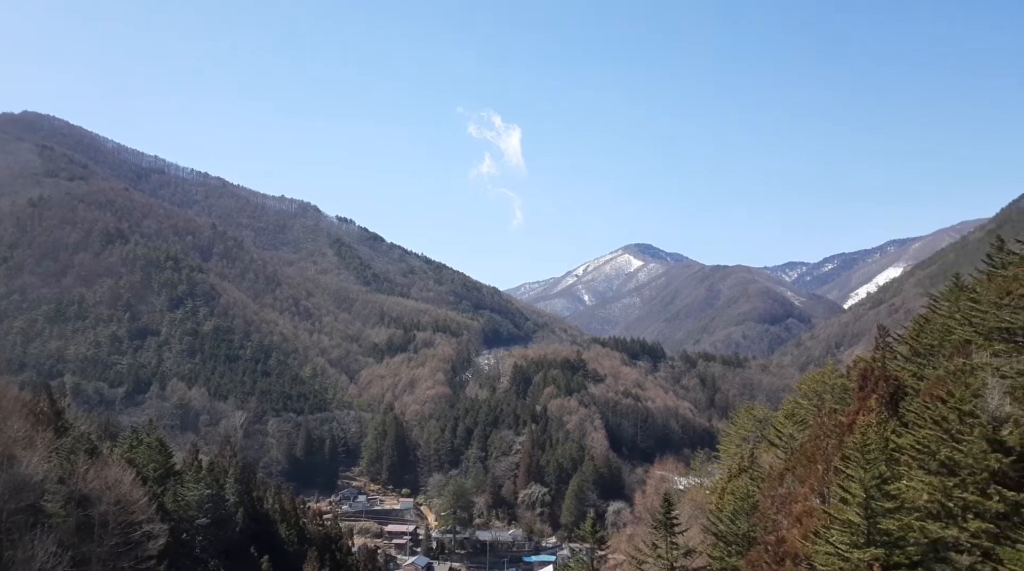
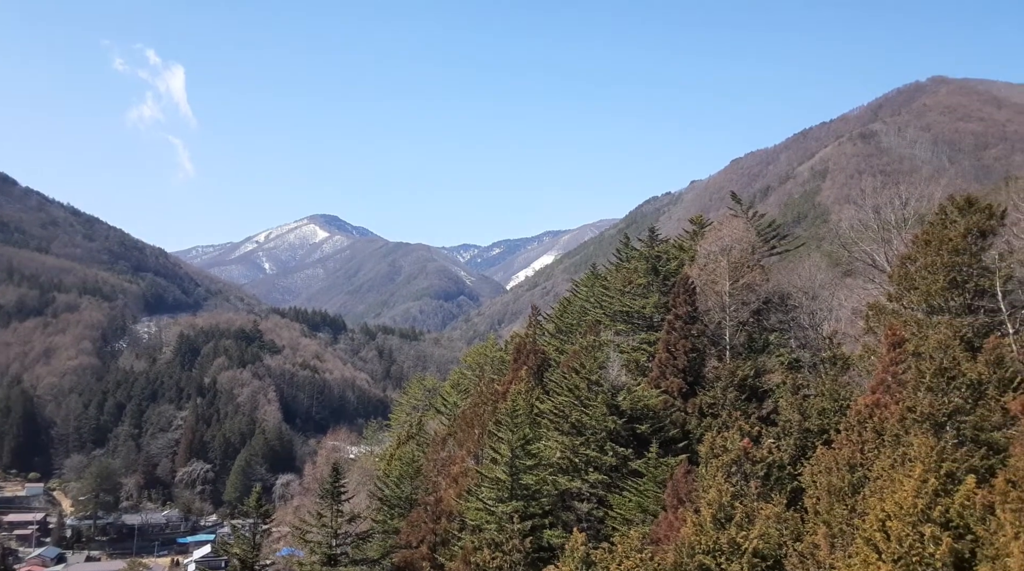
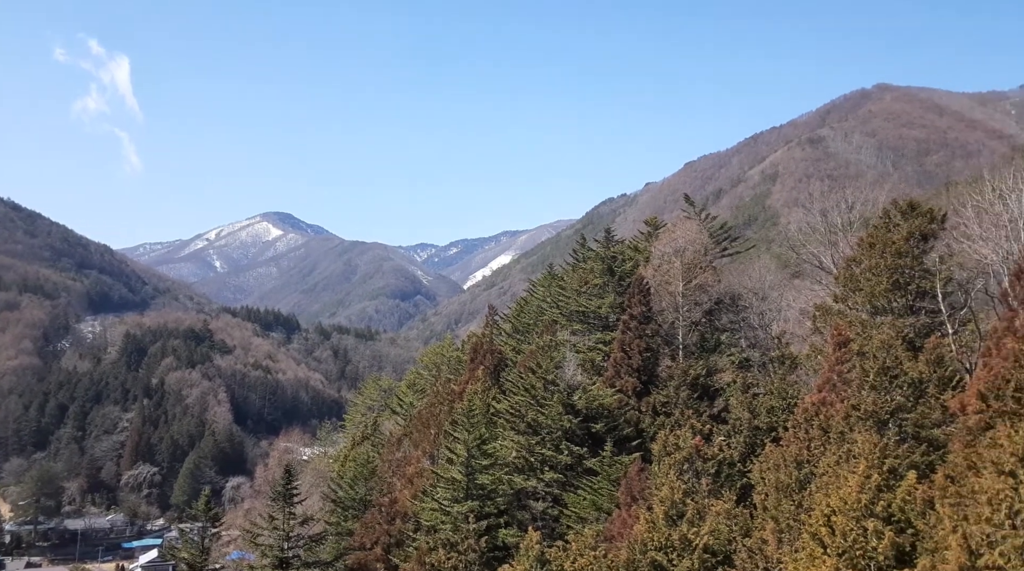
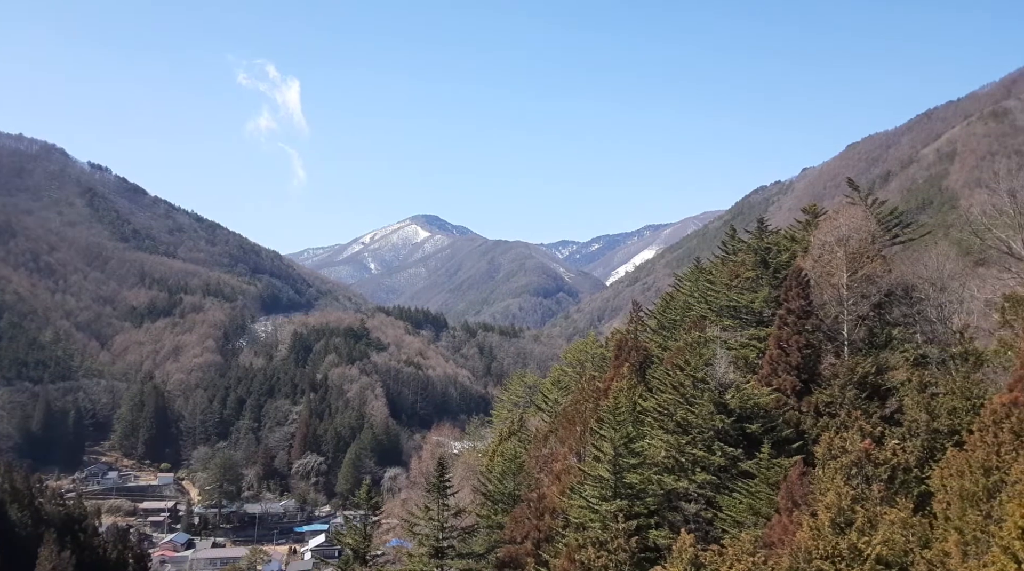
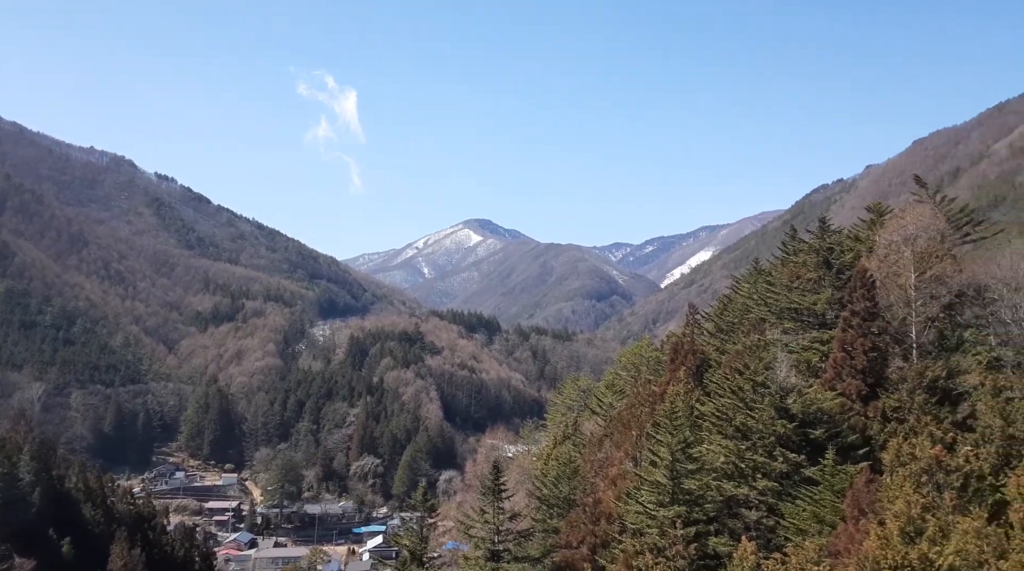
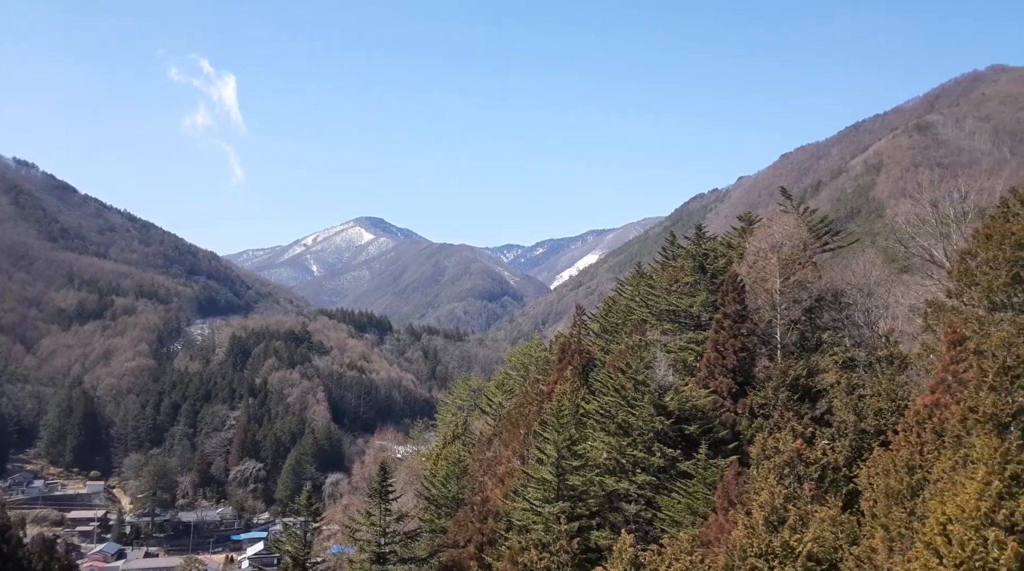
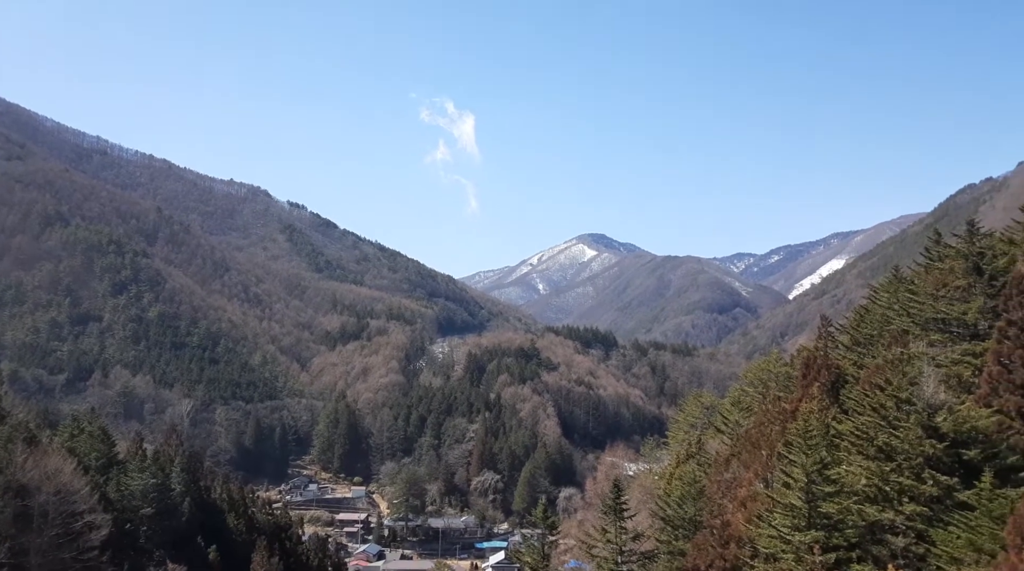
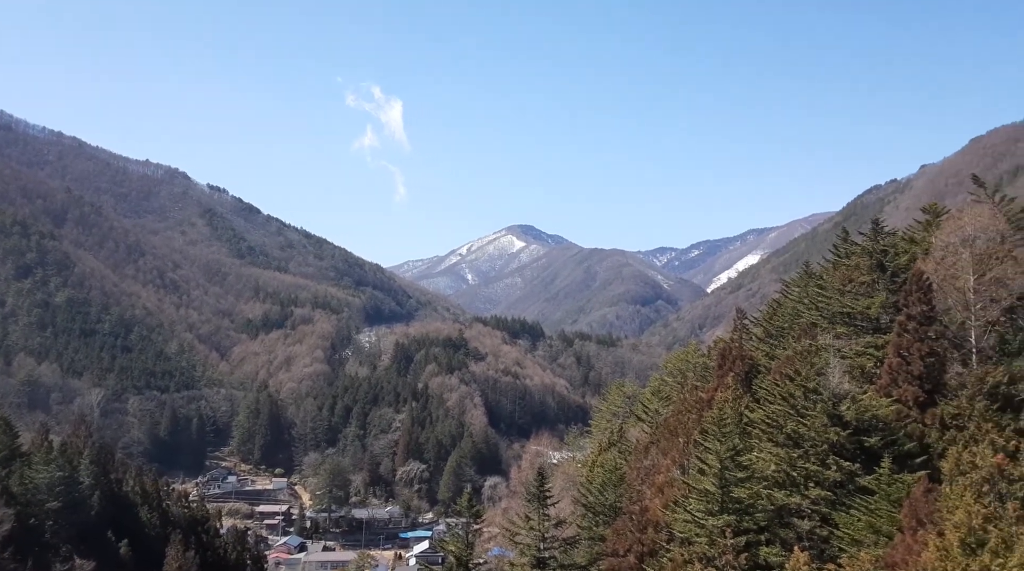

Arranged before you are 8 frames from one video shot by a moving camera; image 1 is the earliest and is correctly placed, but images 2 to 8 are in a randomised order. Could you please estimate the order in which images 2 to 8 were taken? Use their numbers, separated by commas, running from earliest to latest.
7, 8, 5, 4, 6, 2, 3
